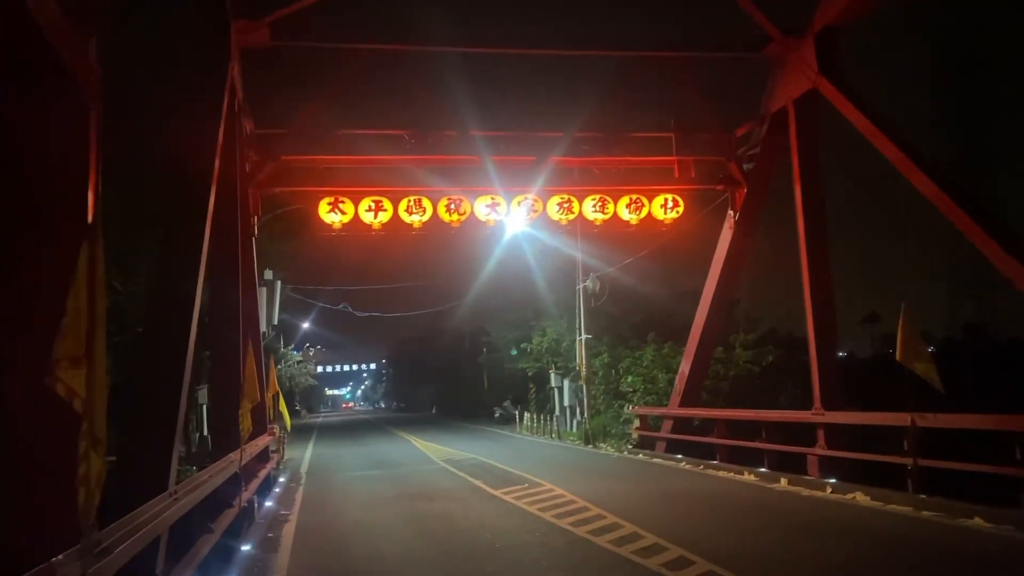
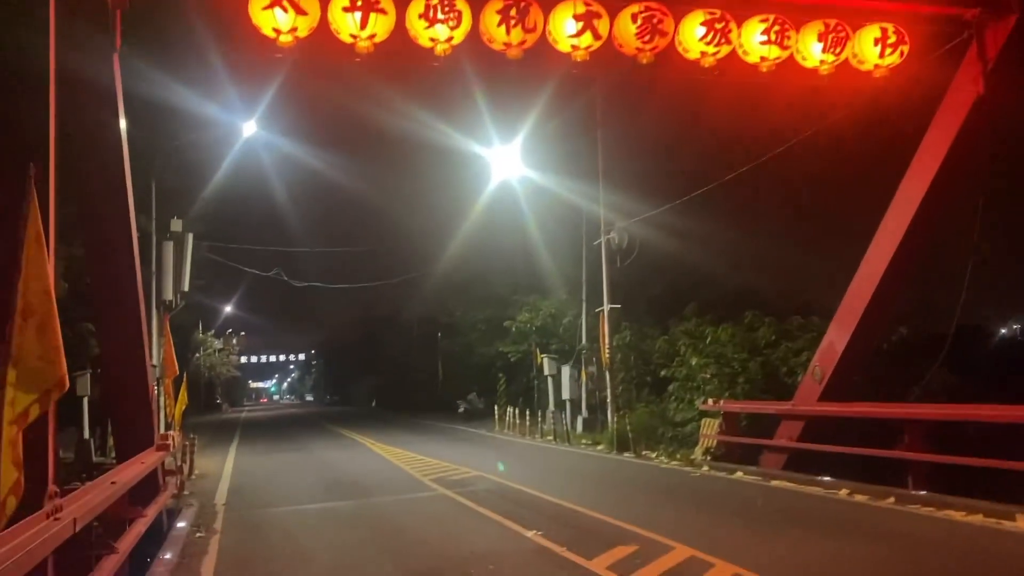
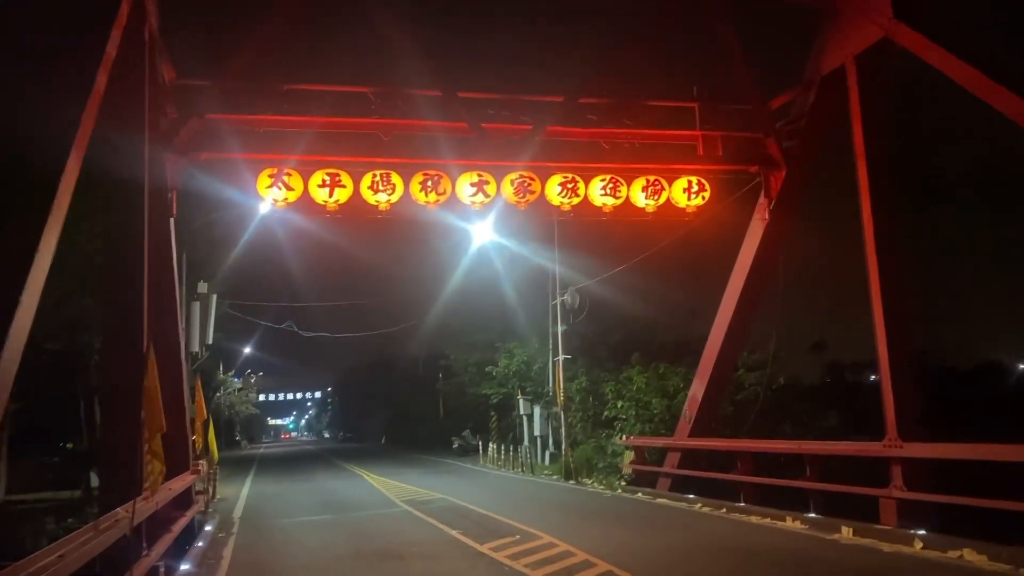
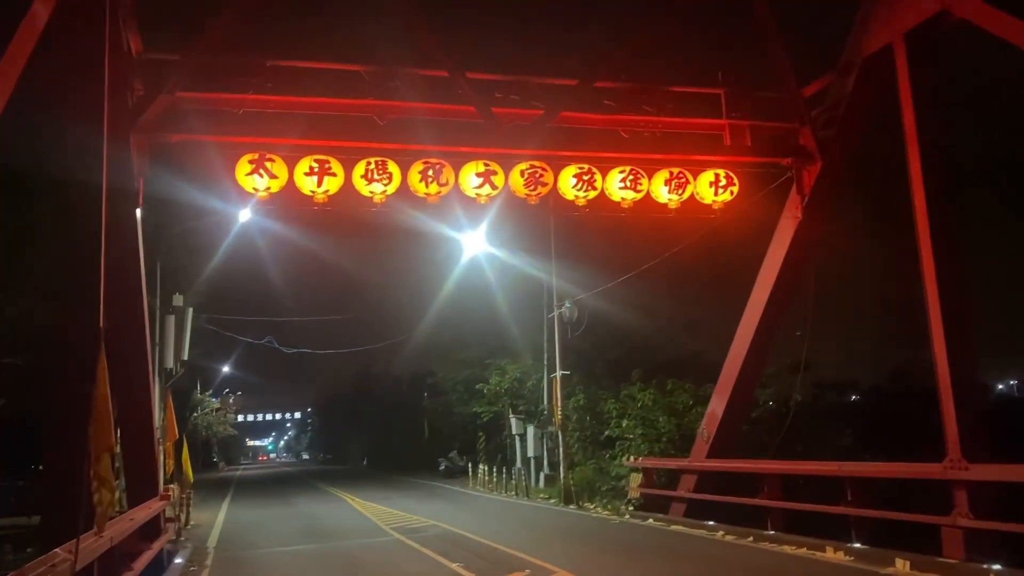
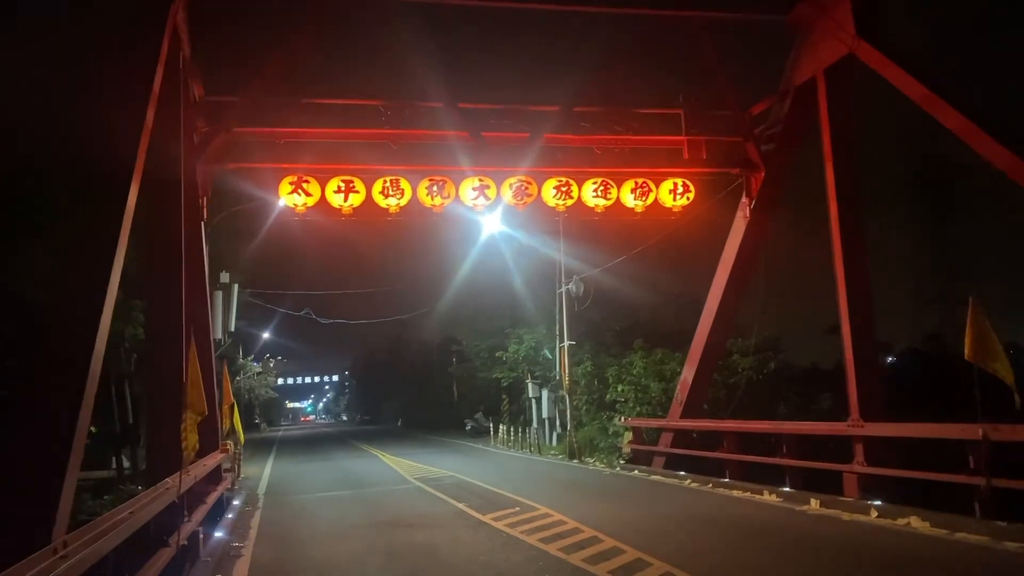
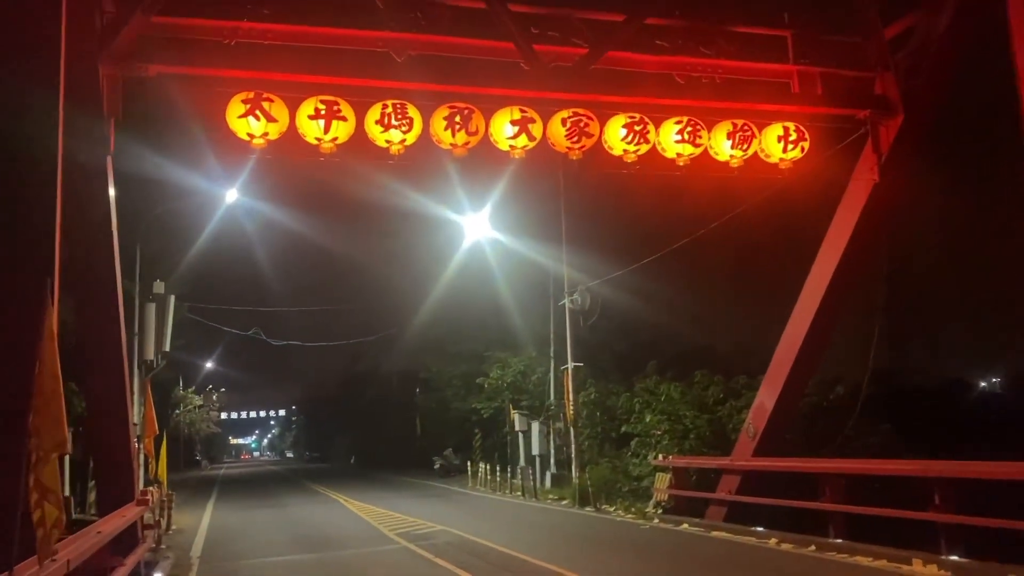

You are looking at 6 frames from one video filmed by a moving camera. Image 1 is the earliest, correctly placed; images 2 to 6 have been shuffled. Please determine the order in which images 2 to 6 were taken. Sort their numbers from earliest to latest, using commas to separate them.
5, 3, 4, 6, 2
